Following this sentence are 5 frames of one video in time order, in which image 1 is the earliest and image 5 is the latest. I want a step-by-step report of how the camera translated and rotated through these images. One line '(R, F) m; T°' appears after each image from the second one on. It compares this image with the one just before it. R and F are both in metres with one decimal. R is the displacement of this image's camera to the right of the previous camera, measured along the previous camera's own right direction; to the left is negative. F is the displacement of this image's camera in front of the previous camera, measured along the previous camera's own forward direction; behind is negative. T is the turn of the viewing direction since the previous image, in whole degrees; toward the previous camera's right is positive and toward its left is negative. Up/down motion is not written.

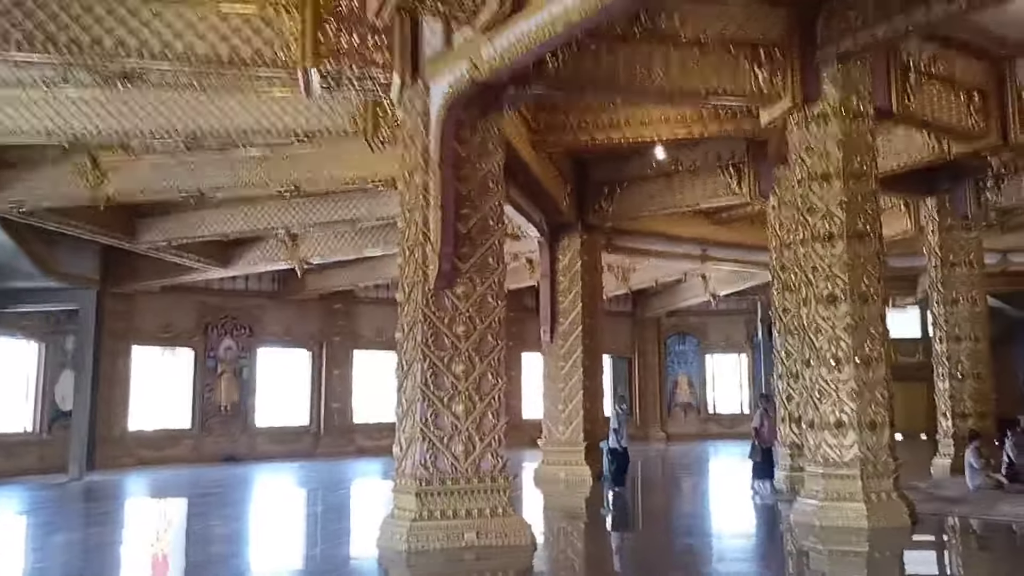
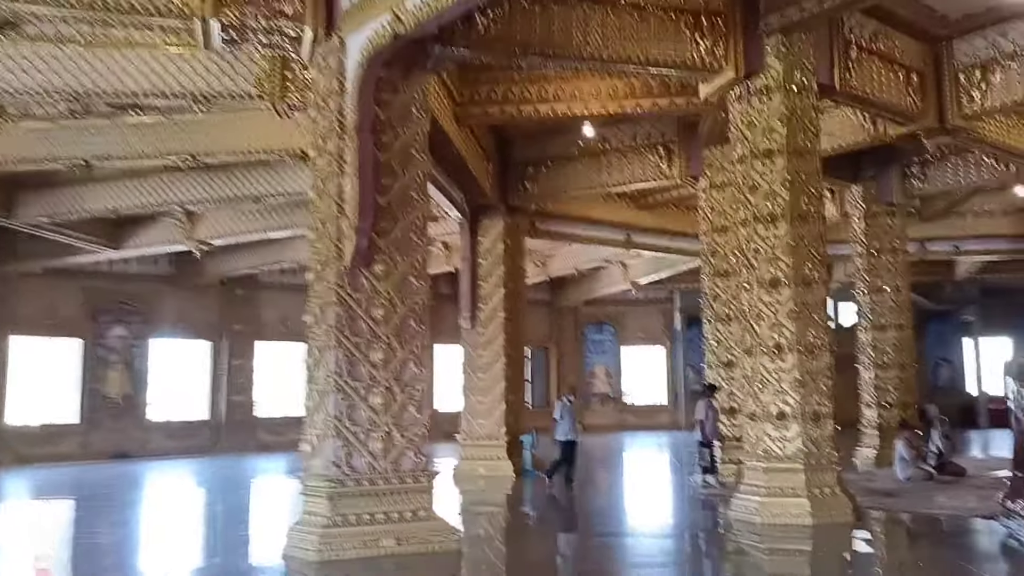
(-0.1, +0.6) m; +6°
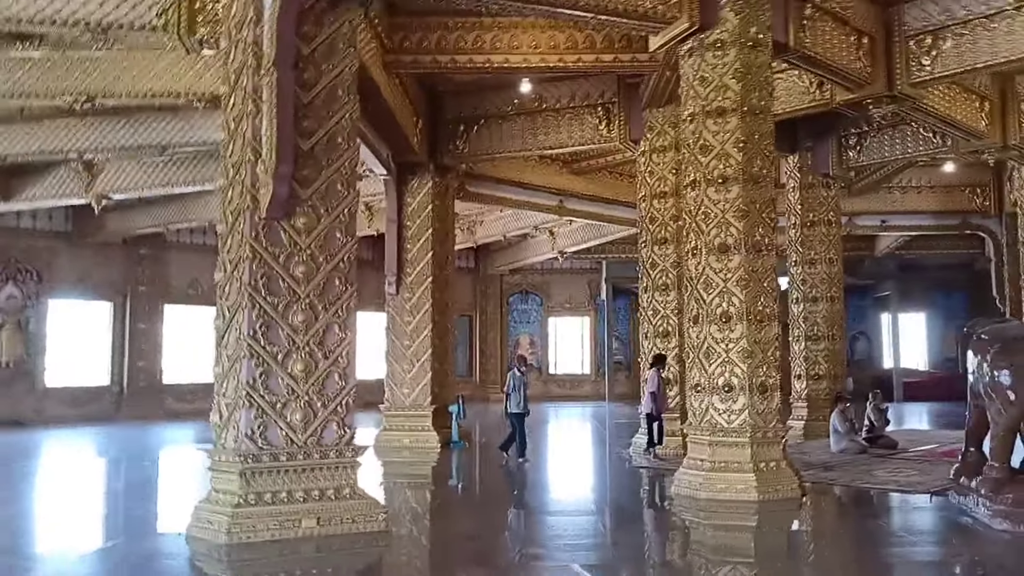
(-0.1, +0.5) m; +5°
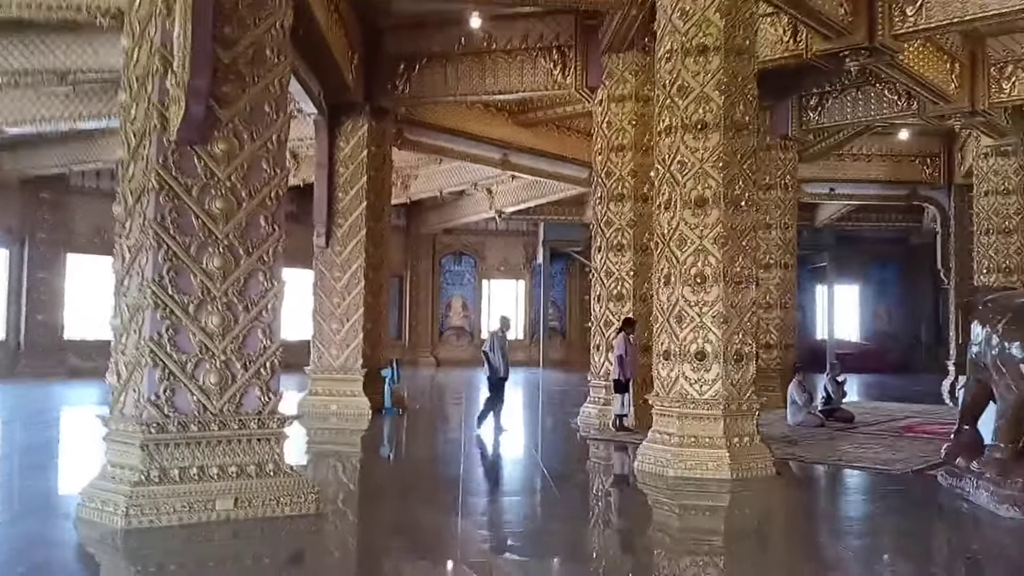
(-0.2, +0.7) m; +5°
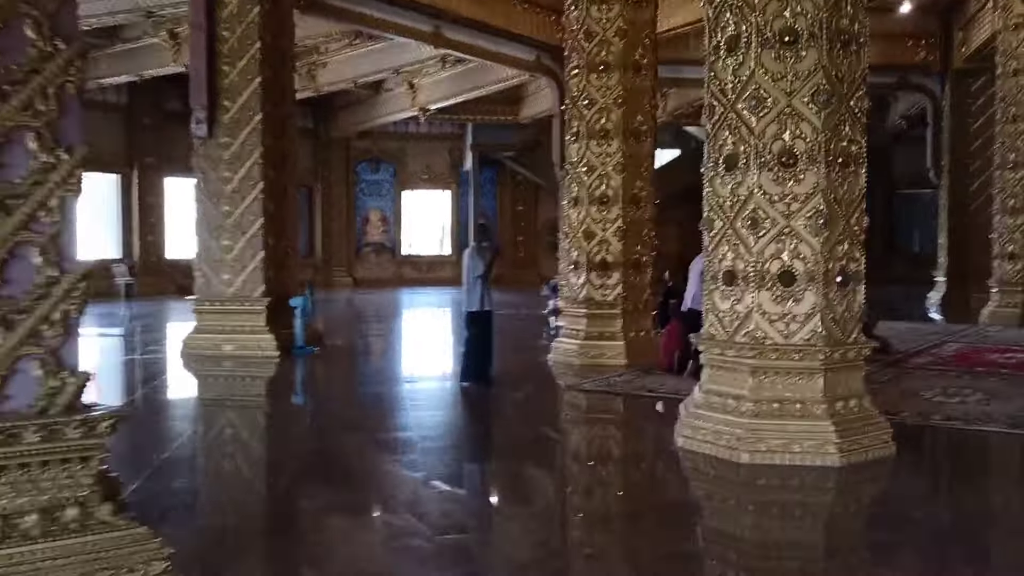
(-0.3, +1.9) m; +6°
